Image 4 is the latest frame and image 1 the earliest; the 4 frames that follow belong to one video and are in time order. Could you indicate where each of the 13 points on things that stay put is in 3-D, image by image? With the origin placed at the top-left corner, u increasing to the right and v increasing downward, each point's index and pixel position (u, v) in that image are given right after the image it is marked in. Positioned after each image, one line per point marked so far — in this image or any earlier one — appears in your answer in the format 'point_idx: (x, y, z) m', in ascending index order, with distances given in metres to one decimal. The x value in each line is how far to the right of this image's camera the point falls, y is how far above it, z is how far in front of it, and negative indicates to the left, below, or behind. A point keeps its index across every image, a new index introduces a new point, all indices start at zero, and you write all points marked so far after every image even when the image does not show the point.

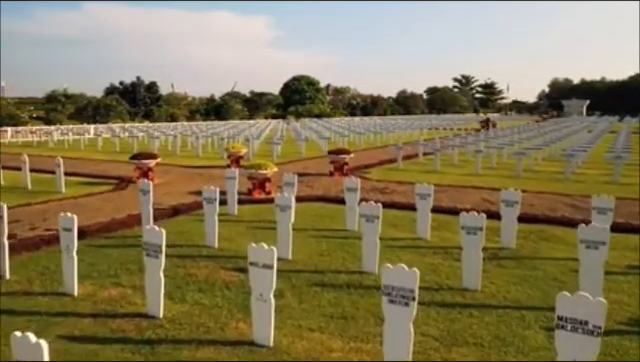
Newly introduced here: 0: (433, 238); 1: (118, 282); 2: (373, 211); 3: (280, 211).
0: (+4.1, -2.0, +12.1) m
1: (-5.4, -2.7, +9.0) m
2: (+1.5, -0.8, +9.4) m
3: (-1.2, -1.0, +10.4) m
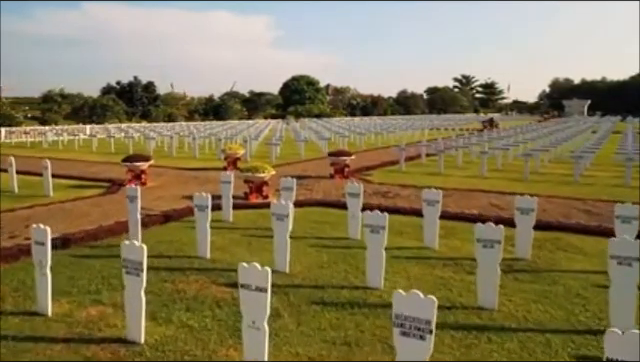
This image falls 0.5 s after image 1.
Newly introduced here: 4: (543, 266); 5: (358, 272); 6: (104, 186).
0: (+4.1, -2.2, +11.3) m
1: (-5.4, -2.9, +8.2) m
2: (+1.5, -1.0, +8.6) m
3: (-1.2, -1.1, +9.6) m
4: (+6.5, -2.5, +9.8) m
5: (+1.1, -2.6, +9.6) m
6: (-12.6, -0.3, +19.7) m
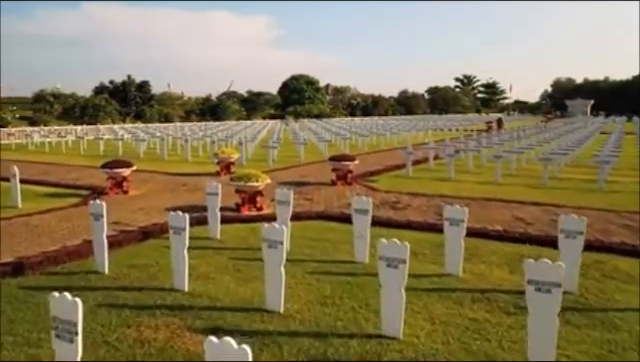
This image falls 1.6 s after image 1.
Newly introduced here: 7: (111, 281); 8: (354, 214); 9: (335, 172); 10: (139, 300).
0: (+4.1, -2.6, +9.5) m
1: (-5.3, -3.3, +6.4) m
2: (+1.5, -1.4, +6.7) m
3: (-1.2, -1.5, +7.8) m
4: (+6.5, -2.9, +8.0) m
5: (+1.1, -3.0, +7.7) m
6: (-12.6, -0.7, +17.9) m
7: (-5.7, -2.7, +9.2) m
8: (+1.1, -1.0, +10.6) m
9: (+0.9, +0.5, +19.4) m
10: (-4.4, -2.9, +8.2) m
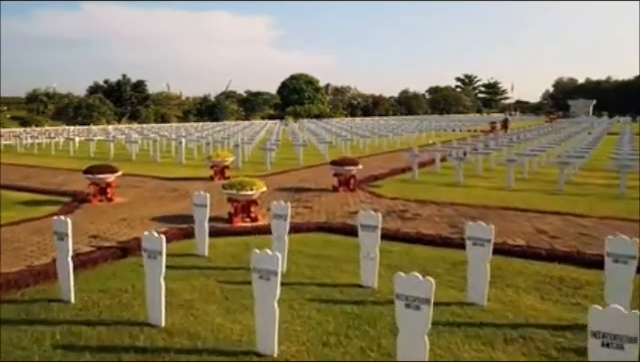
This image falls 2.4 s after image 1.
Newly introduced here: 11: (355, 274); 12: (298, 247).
0: (+4.2, -2.9, +8.1) m
1: (-5.3, -3.6, +5.0) m
2: (+1.6, -1.7, +5.4) m
3: (-1.2, -1.8, +6.4) m
4: (+6.6, -3.2, +6.7) m
5: (+1.2, -3.3, +6.4) m
6: (-12.6, -1.0, +16.5) m
7: (-5.6, -3.0, +7.8) m
8: (+1.1, -1.3, +9.2) m
9: (+0.9, +0.2, +18.1) m
10: (-4.4, -3.2, +6.8) m
11: (+1.0, -2.6, +9.6) m
12: (-0.8, -2.2, +11.2) m
